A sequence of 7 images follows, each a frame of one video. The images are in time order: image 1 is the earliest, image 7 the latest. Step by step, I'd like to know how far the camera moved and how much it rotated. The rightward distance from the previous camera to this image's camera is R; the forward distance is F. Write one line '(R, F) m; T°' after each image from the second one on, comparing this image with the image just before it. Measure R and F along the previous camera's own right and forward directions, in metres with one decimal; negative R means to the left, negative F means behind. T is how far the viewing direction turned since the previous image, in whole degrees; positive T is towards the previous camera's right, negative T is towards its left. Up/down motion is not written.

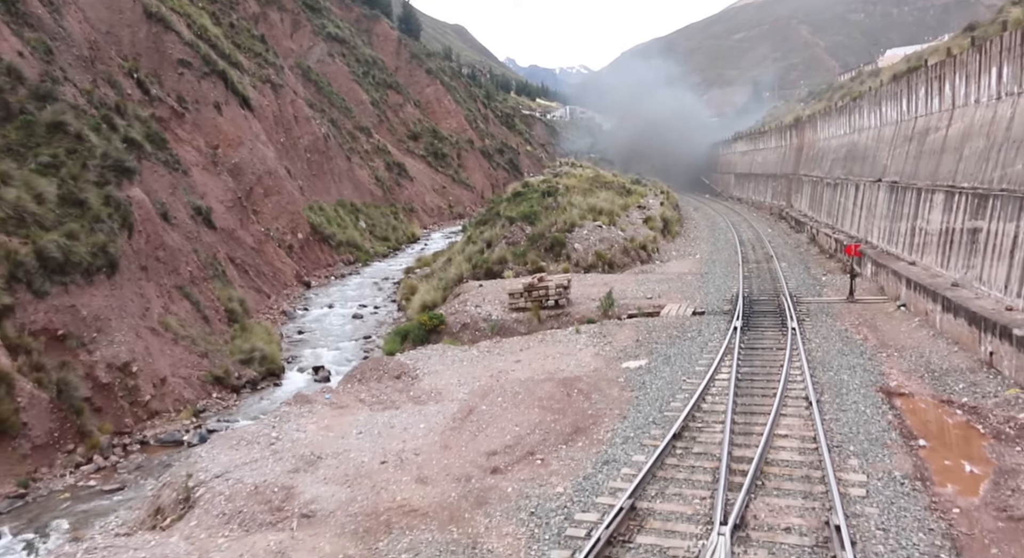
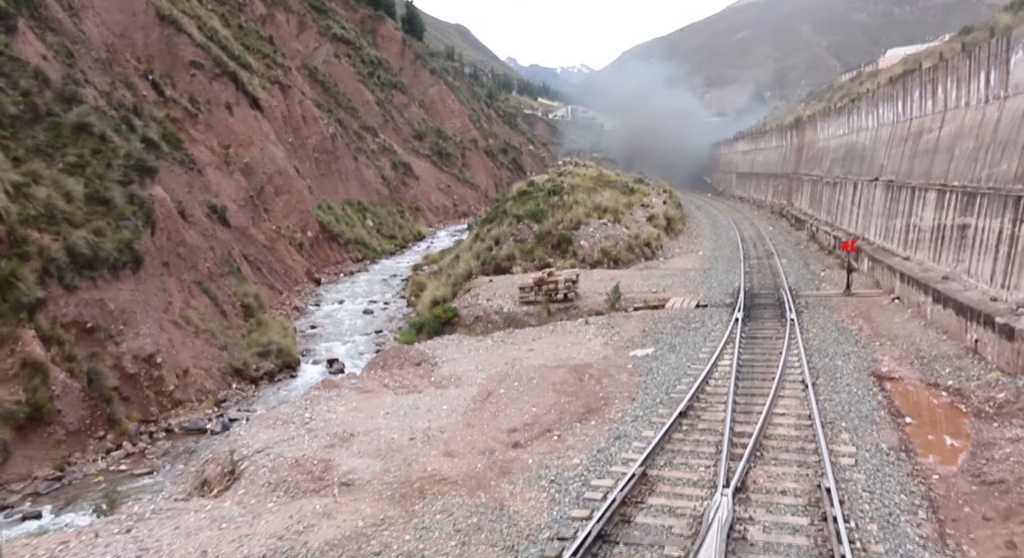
(-0.2, -0.6) m; 0°
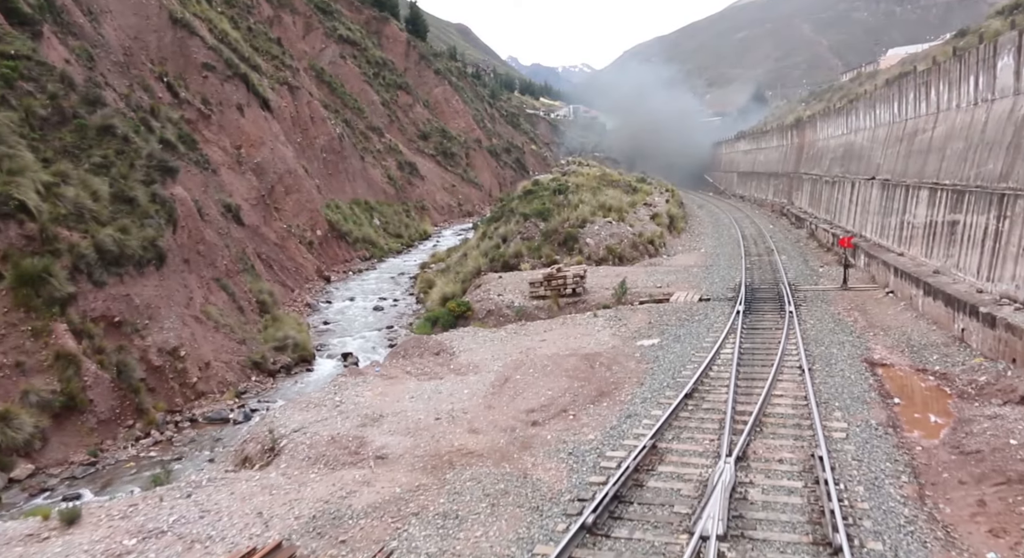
(-0.2, -0.7) m; 0°
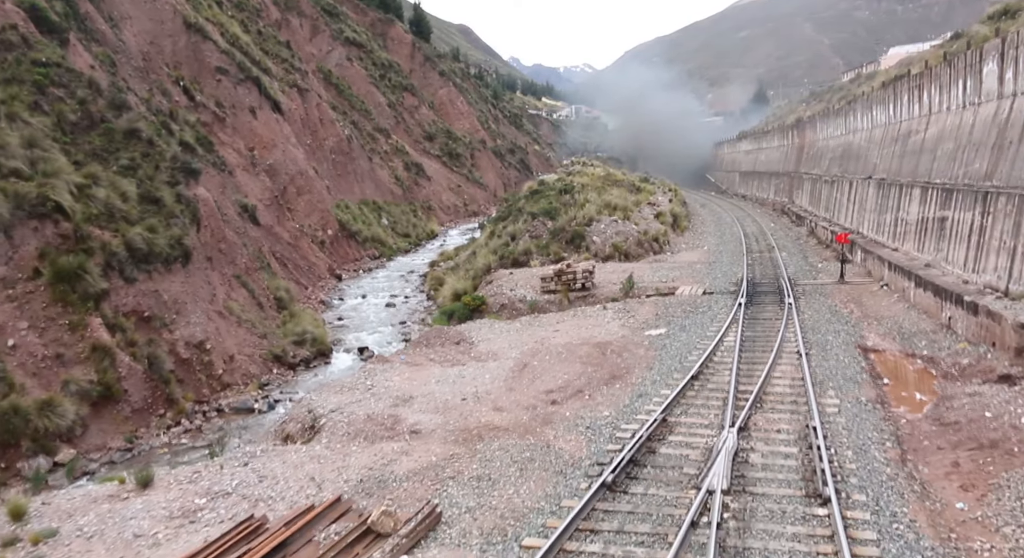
(-0.3, -0.8) m; 0°
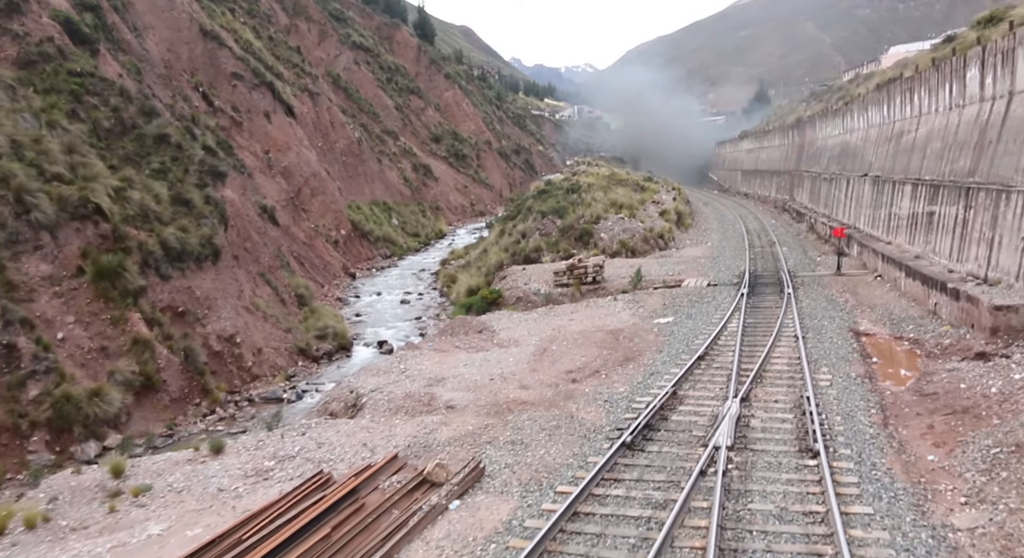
(-0.3, -1.0) m; 0°
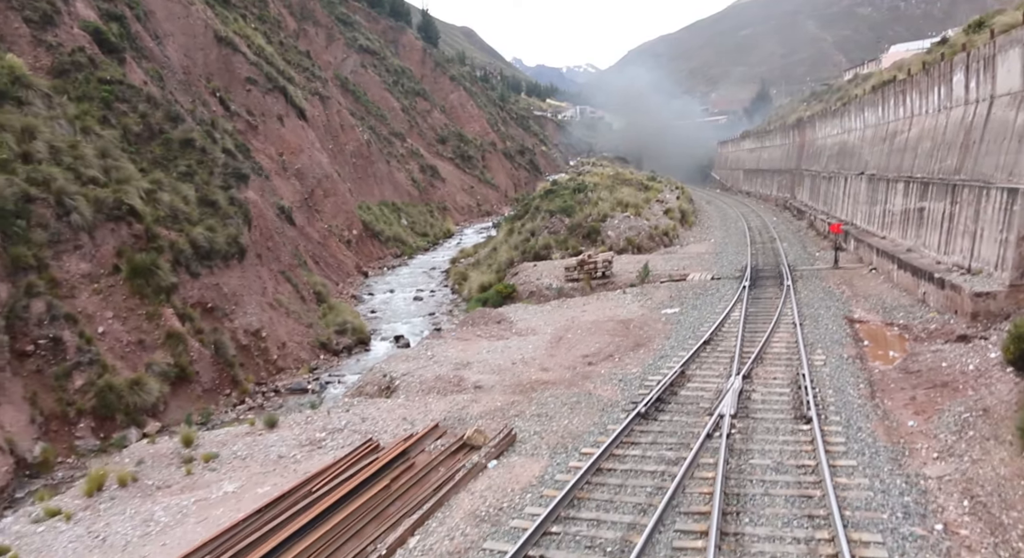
(-0.3, -0.9) m; 0°
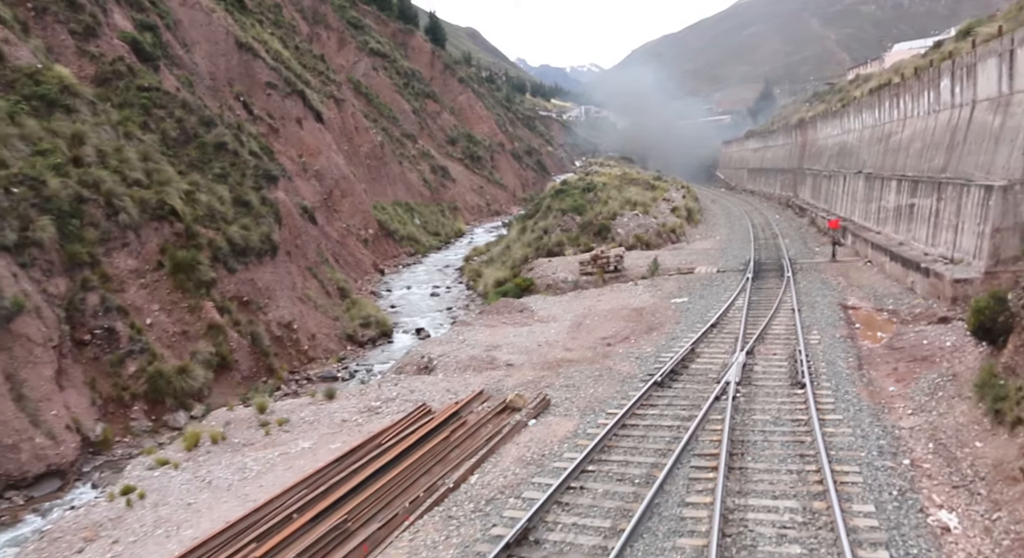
(-0.4, -1.3) m; 0°
